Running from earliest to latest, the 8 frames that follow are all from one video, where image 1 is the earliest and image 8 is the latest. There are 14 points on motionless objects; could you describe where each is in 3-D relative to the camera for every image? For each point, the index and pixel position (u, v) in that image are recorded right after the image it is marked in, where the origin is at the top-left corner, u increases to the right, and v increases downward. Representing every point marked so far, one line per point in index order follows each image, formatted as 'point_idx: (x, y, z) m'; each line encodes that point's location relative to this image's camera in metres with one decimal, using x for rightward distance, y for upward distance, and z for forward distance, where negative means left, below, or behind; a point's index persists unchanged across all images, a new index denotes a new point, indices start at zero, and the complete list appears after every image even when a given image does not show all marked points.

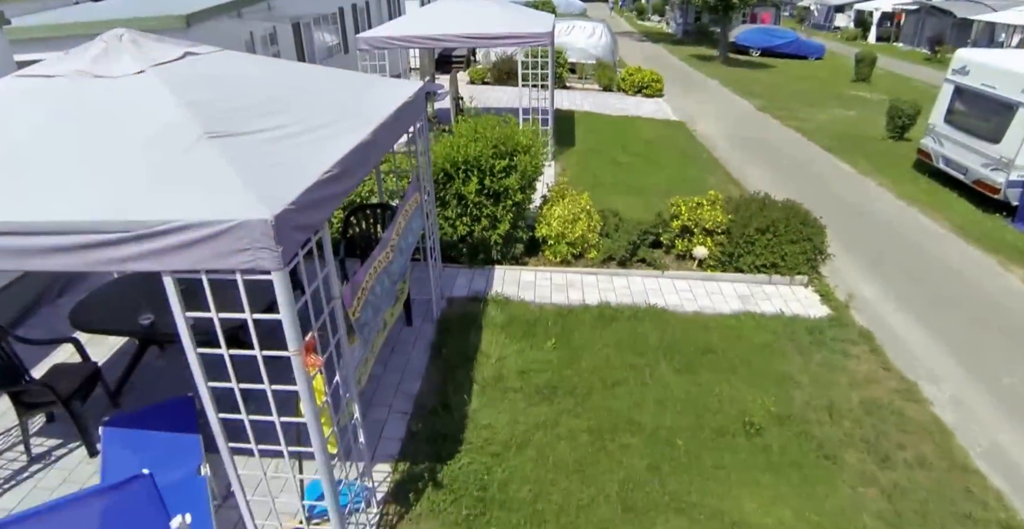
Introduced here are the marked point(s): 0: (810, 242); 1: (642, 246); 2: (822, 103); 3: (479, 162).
0: (+3.5, +0.3, +7.1) m
1: (+1.6, +0.2, +7.5) m
2: (+9.5, +5.0, +18.7) m
3: (-0.4, +1.2, +6.8) m
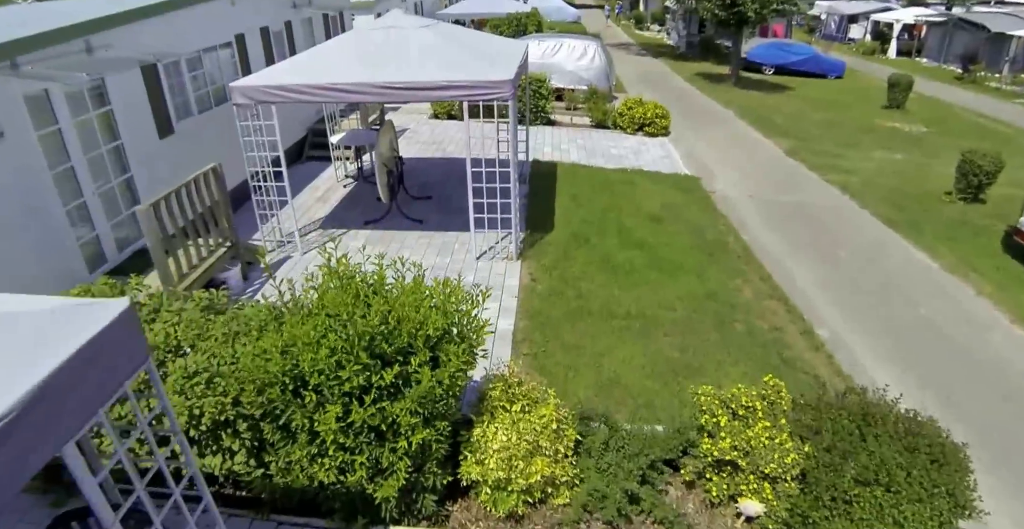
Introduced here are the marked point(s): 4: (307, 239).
0: (+2.8, -1.5, +3.9) m
1: (+1.0, -1.6, +4.4) m
2: (+8.8, +3.2, +15.5) m
3: (-1.0, -0.7, +3.6) m
4: (-2.8, +0.4, +8.4) m
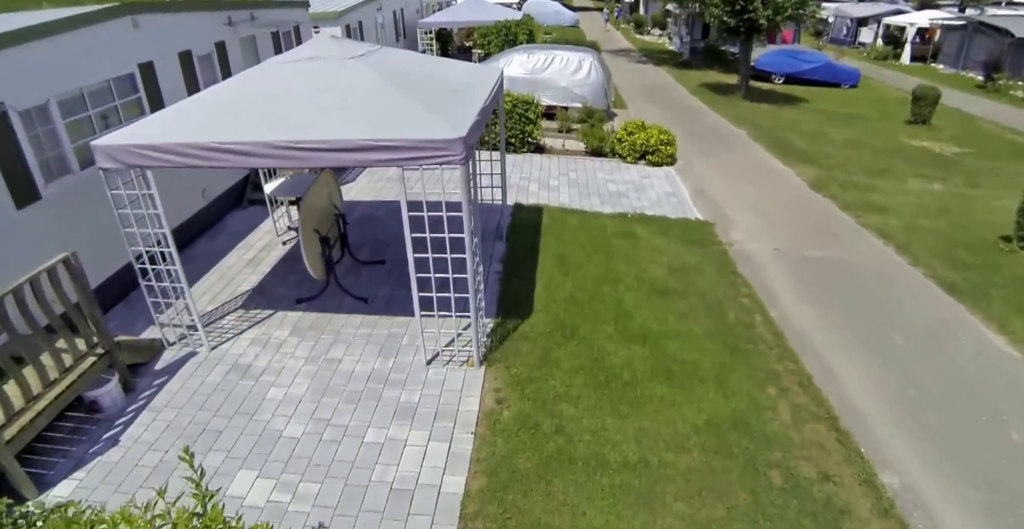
0: (+2.5, -2.6, +2.1) m
1: (+0.6, -2.6, +2.6) m
2: (+8.5, +2.2, +13.6) m
3: (-1.4, -1.7, +1.8) m
4: (-3.2, -0.7, +6.6) m
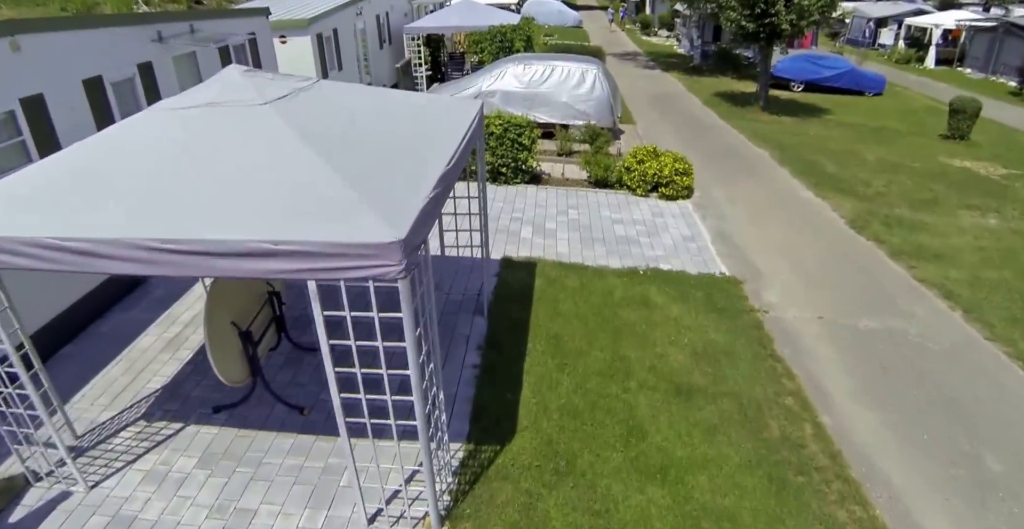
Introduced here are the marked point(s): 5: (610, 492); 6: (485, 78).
0: (+2.2, -3.5, +0.6) m
1: (+0.4, -3.5, +1.0) m
2: (+8.4, +1.4, +12.0) m
3: (-1.6, -2.6, +0.3) m
4: (-3.4, -1.5, +5.1) m
5: (+0.7, -1.7, +4.6) m
6: (-0.6, +4.1, +13.4) m
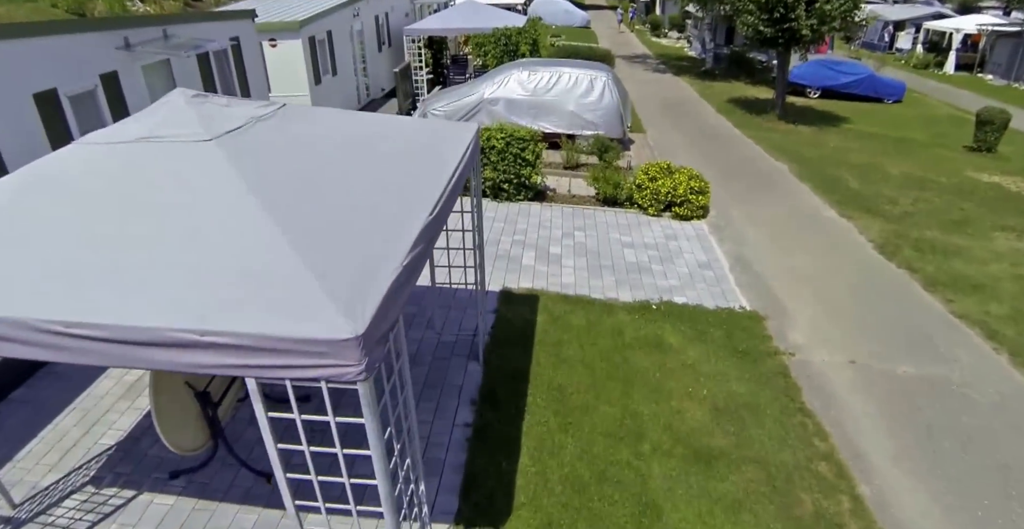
0: (+2.1, -3.9, -0.1) m
1: (+0.3, -3.9, +0.4) m
2: (+8.4, +1.0, +11.3) m
3: (-1.7, -3.0, -0.3) m
4: (-3.4, -1.9, +4.5) m
5: (+0.7, -2.1, +4.0) m
6: (-0.5, +3.8, +12.7) m
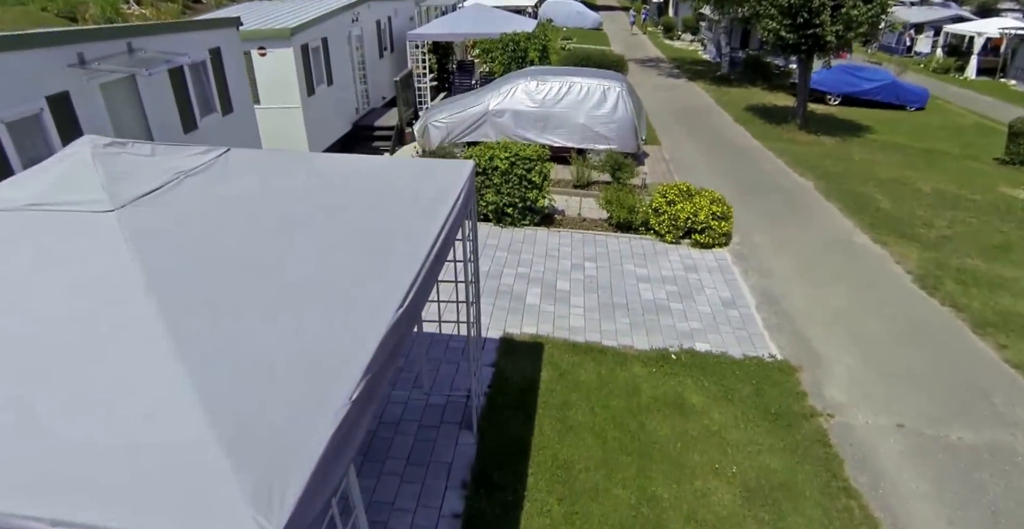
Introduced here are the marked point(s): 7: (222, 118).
0: (+2.0, -4.4, -0.9) m
1: (+0.2, -4.4, -0.4) m
2: (+8.5, +0.5, +10.4) m
3: (-1.8, -3.5, -1.0) m
4: (-3.5, -2.3, +3.7) m
5: (+0.6, -2.6, +3.2) m
6: (-0.4, +3.3, +11.9) m
7: (-4.4, +2.2, +9.1) m
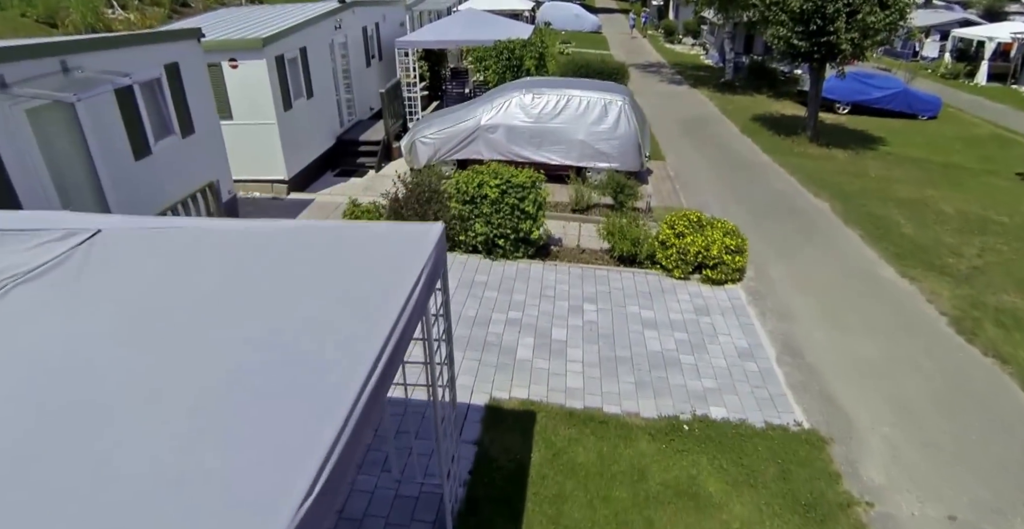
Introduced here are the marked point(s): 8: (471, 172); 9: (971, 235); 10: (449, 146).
0: (+1.9, -4.9, -1.7) m
1: (+0.1, -4.9, -1.2) m
2: (+8.4, 0.0, +9.6) m
3: (-2.0, -3.9, -1.9) m
4: (-3.6, -2.8, +2.9) m
5: (+0.5, -3.1, +2.4) m
6: (-0.5, +2.8, +11.1) m
7: (-4.5, +1.7, +8.2) m
8: (-0.6, +1.3, +8.4) m
9: (+8.0, +0.5, +10.6) m
10: (-1.2, +2.2, +11.3) m
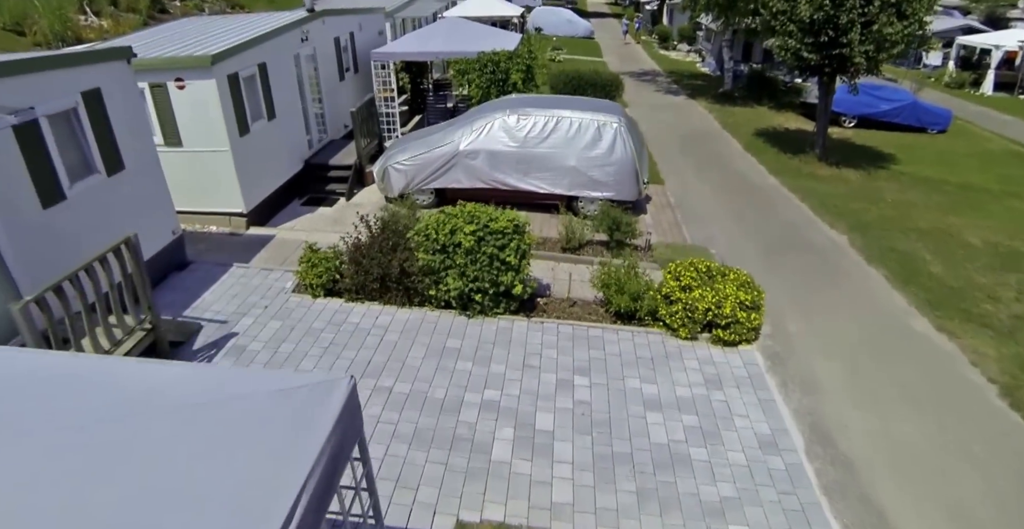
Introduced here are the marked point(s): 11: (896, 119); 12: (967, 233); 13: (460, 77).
0: (+1.8, -5.6, -2.8) m
1: (-0.1, -5.6, -2.3) m
2: (+8.2, -0.7, +8.5) m
3: (-2.1, -4.6, -3.0) m
4: (-3.8, -3.5, +1.7) m
5: (+0.4, -3.7, +1.2) m
6: (-0.8, +2.2, +10.0) m
7: (-4.7, +1.0, +7.0) m
8: (-0.8, +0.6, +7.3) m
9: (+7.8, -0.1, +9.5) m
10: (-1.4, +1.5, +10.1) m
11: (+11.7, +4.4, +18.4) m
12: (+8.3, +0.6, +11.0) m
13: (-1.1, +4.2, +13.5) m
